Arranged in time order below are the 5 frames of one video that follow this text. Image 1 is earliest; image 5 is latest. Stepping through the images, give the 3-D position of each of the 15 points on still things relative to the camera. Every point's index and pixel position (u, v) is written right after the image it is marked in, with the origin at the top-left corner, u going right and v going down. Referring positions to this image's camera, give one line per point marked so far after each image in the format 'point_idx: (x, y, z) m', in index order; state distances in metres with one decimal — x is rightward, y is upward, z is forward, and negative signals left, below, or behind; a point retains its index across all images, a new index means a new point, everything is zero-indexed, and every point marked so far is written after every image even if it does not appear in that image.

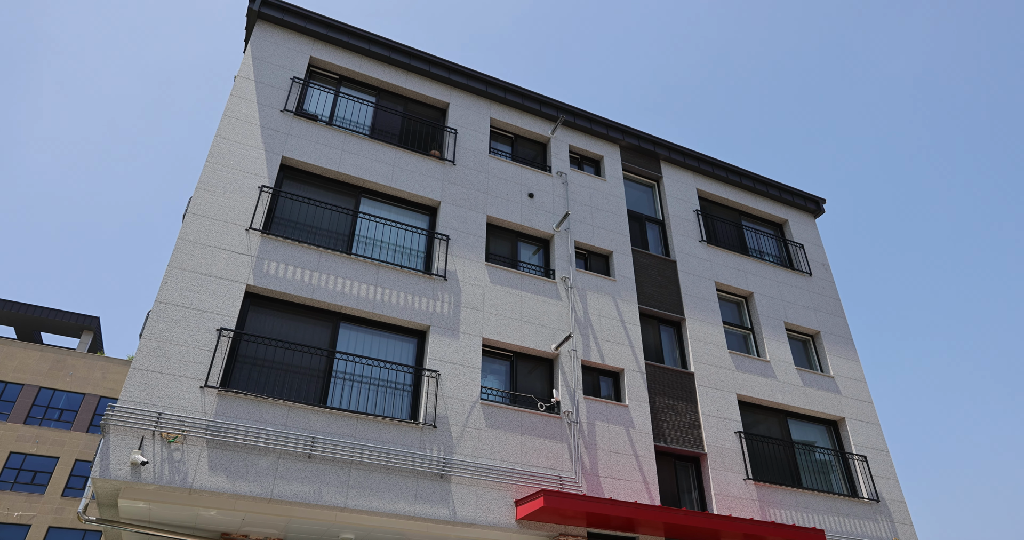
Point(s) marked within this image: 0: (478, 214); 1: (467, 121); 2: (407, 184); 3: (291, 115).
0: (-0.7, +1.2, +14.4) m
1: (-1.1, +3.6, +16.0) m
2: (-2.2, +1.9, +14.1) m
3: (-4.6, +3.2, +13.7) m
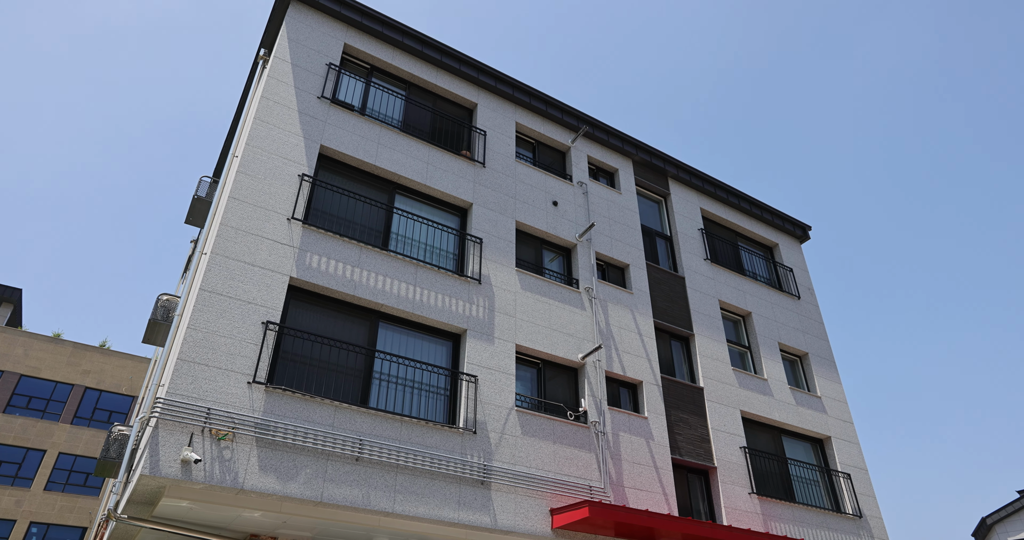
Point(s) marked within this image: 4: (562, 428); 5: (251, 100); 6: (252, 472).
0: (-0.1, +1.1, +14.4) m
1: (-0.4, +3.5, +15.9) m
2: (-1.5, +1.9, +13.9) m
3: (-3.7, +3.4, +13.2) m
4: (+1.0, -3.0, +12.4) m
5: (-5.4, +3.5, +13.5) m
6: (-3.6, -2.8, +9.0) m
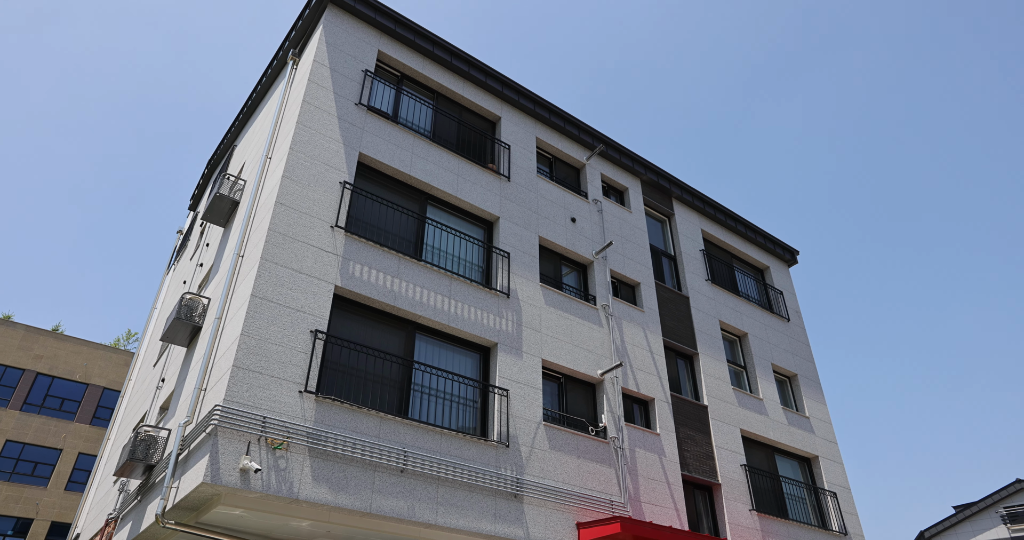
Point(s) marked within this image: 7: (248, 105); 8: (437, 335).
0: (+0.5, +0.8, +14.7) m
1: (+0.1, +3.2, +16.1) m
2: (-0.9, +1.6, +14.0) m
3: (-3.0, +3.2, +13.3) m
4: (+1.4, -3.4, +12.7) m
5: (-4.6, +3.5, +13.4) m
6: (-2.9, -2.9, +9.1) m
7: (-7.5, +4.7, +18.6) m
8: (-1.4, -1.2, +12.1) m
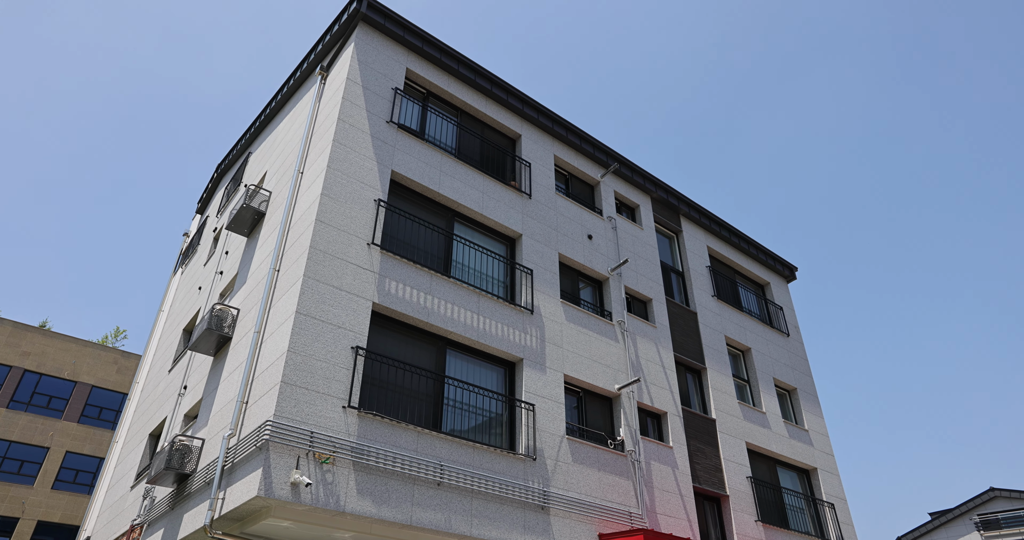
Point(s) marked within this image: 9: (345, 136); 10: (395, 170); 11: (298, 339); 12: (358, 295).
0: (+0.9, +0.4, +15.1) m
1: (+0.6, +2.9, +16.5) m
2: (-0.4, +1.3, +14.4) m
3: (-2.4, +2.9, +13.6) m
4: (+1.9, -3.7, +13.2) m
5: (-4.1, +3.2, +13.7) m
6: (-2.3, -3.2, +9.4) m
7: (-7.1, +4.5, +18.8) m
8: (-0.9, -1.5, +12.5) m
9: (-3.2, +2.6, +12.6) m
10: (-2.3, +2.0, +13.0) m
11: (-3.3, -1.1, +10.0) m
12: (-2.6, -0.4, +11.1) m
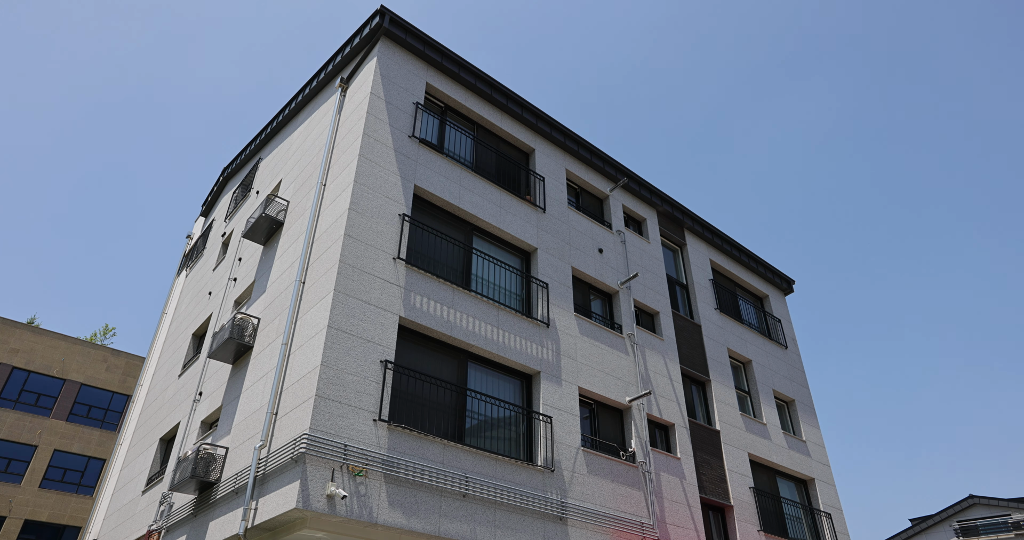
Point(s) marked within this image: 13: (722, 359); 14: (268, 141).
0: (+1.3, +0.1, +15.4) m
1: (+1.0, +2.6, +16.8) m
2: (0.0, +1.0, +14.7) m
3: (-2.0, +2.7, +13.8) m
4: (+2.2, -4.1, +13.5) m
5: (-3.7, +3.0, +13.9) m
6: (-1.9, -3.5, +9.6) m
7: (-6.8, +4.3, +18.9) m
8: (-0.5, -1.8, +12.7) m
9: (-2.8, +2.3, +12.8) m
10: (-1.9, +1.7, +13.3) m
11: (-2.8, -1.3, +10.2) m
12: (-2.2, -0.7, +11.3) m
13: (+6.0, -2.5, +18.6) m
14: (-7.3, +3.8, +19.4) m
